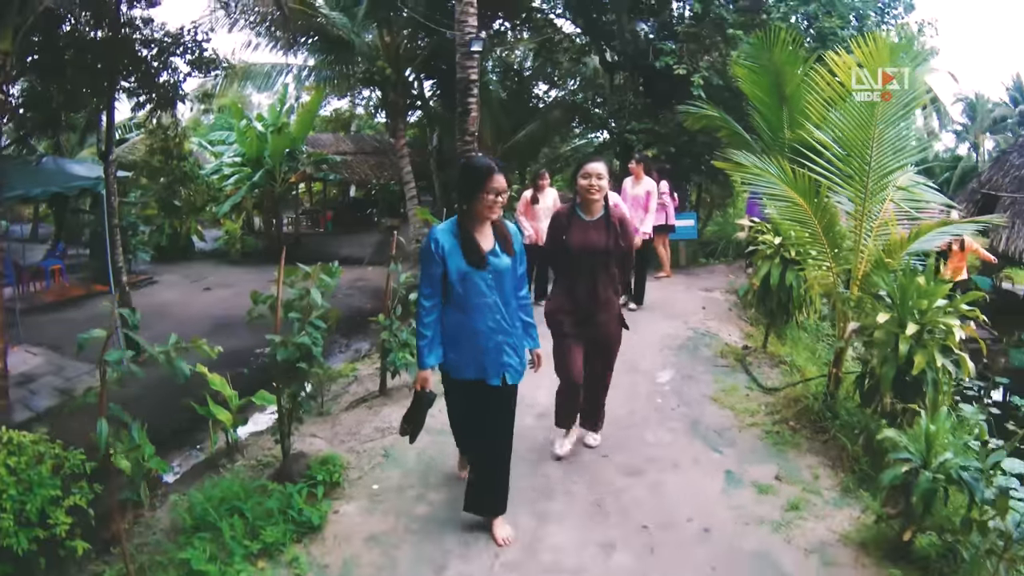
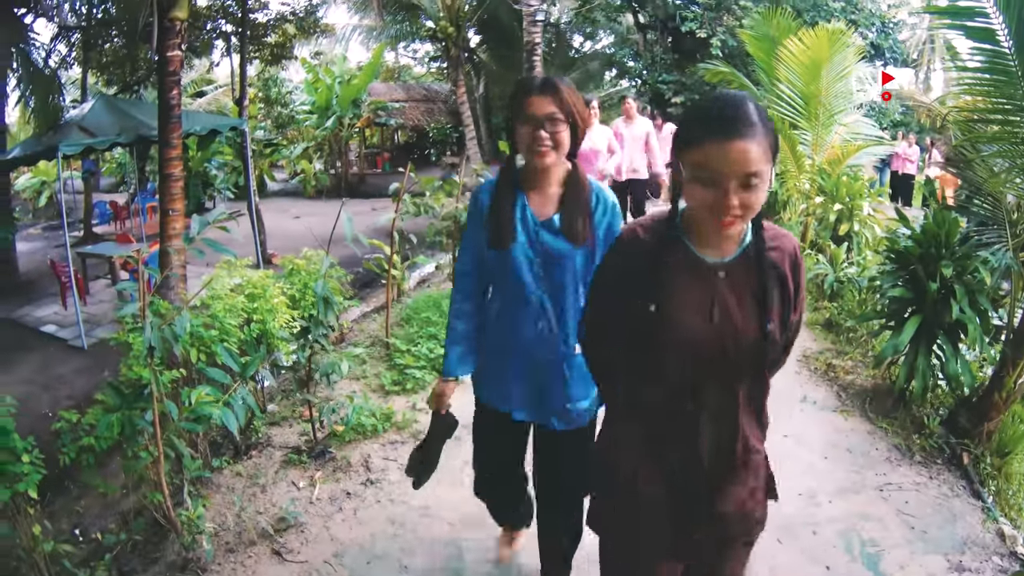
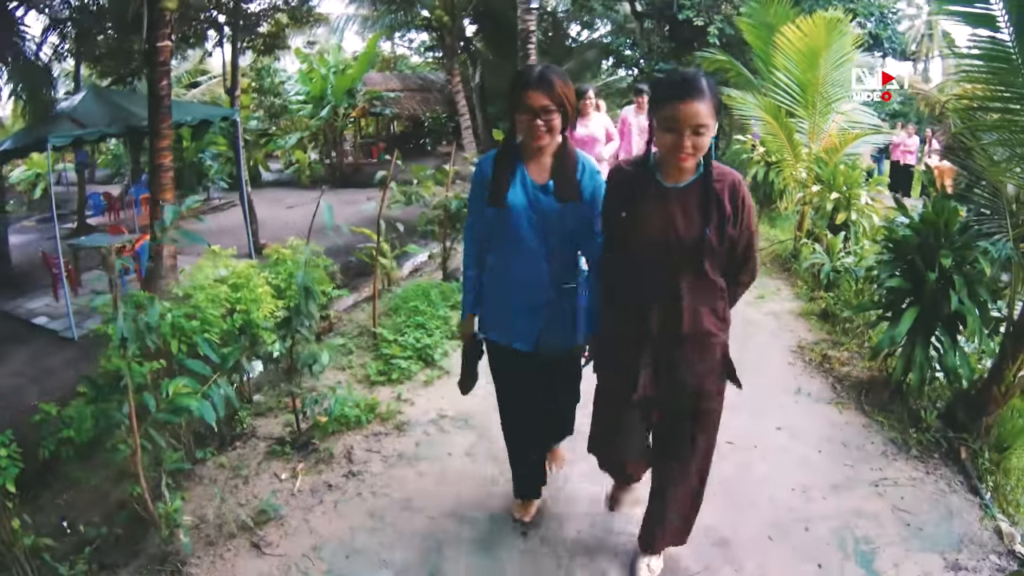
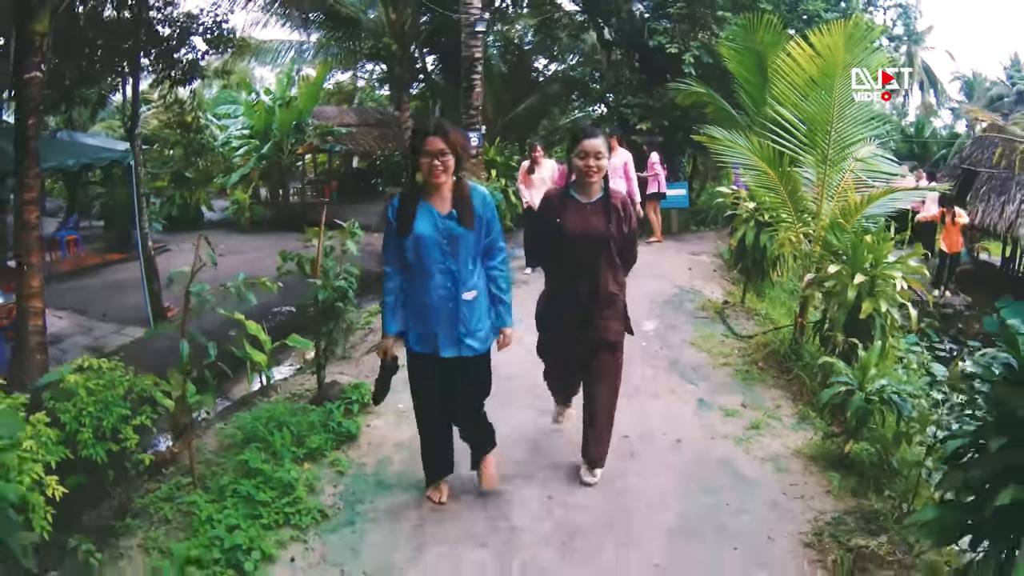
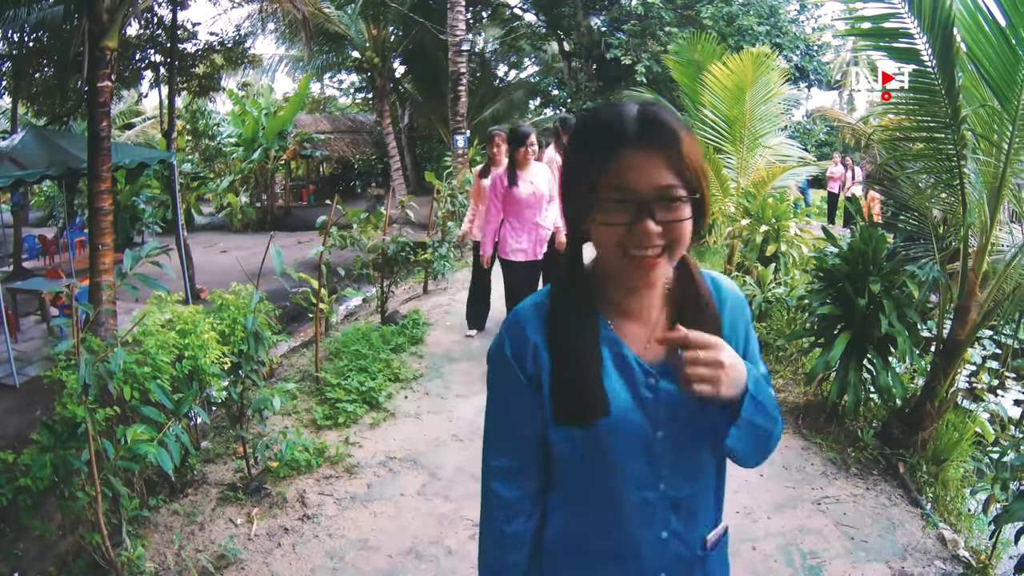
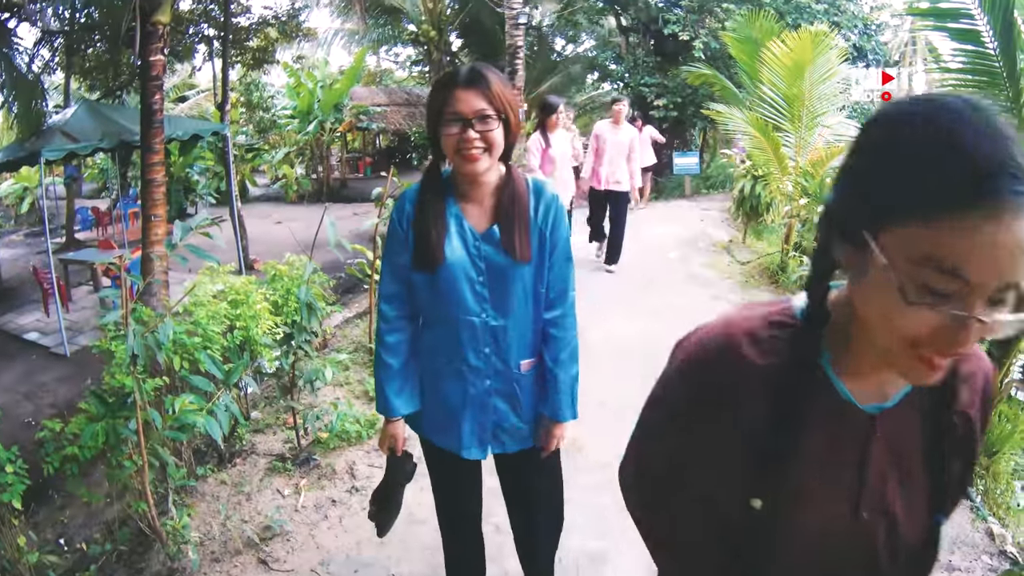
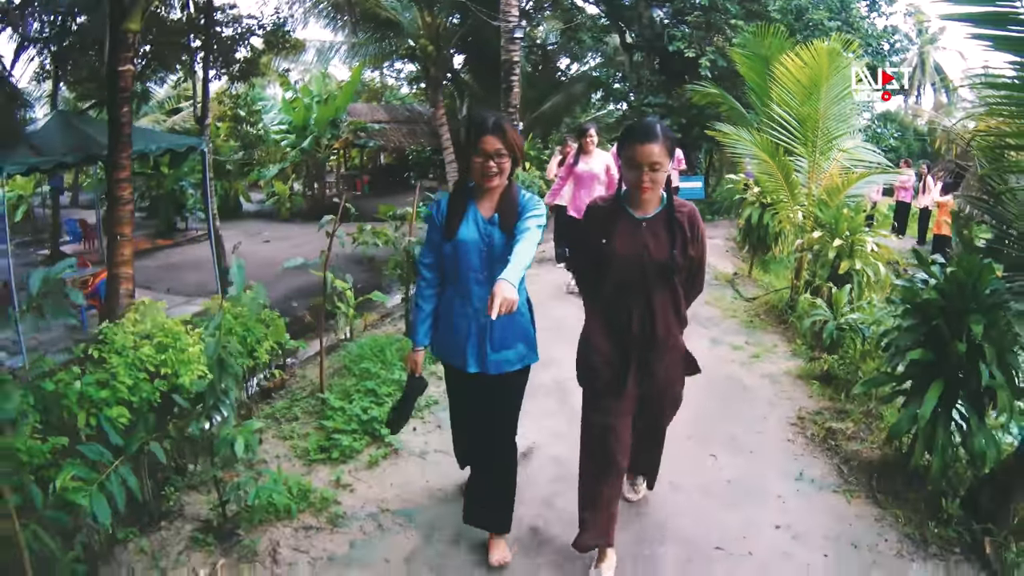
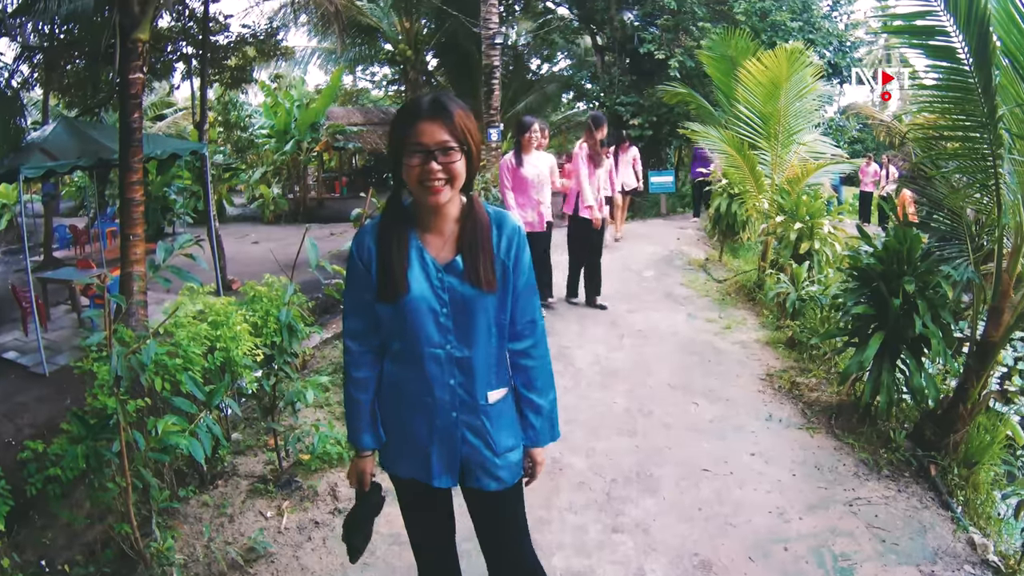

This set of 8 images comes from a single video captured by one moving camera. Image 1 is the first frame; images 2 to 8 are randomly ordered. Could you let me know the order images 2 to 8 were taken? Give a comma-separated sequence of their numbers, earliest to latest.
4, 7, 3, 2, 6, 8, 5
